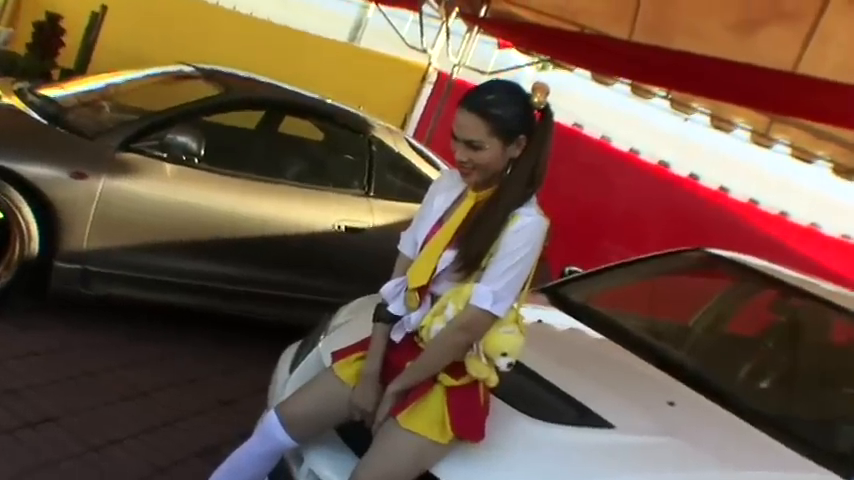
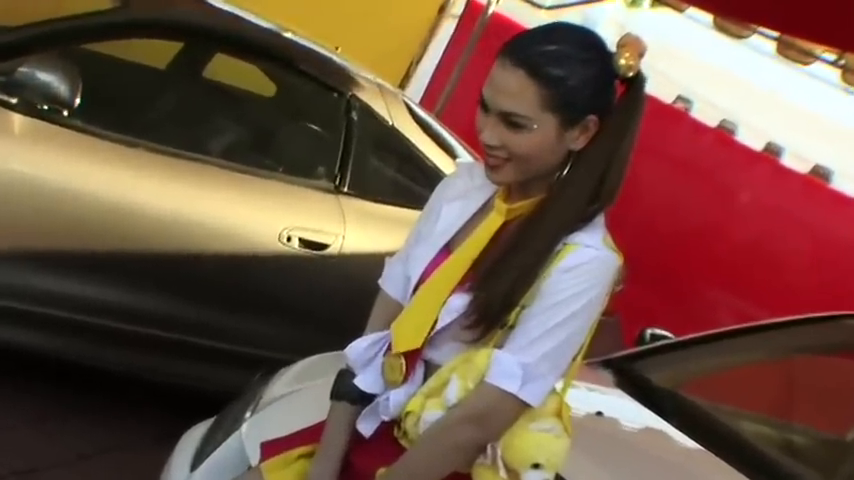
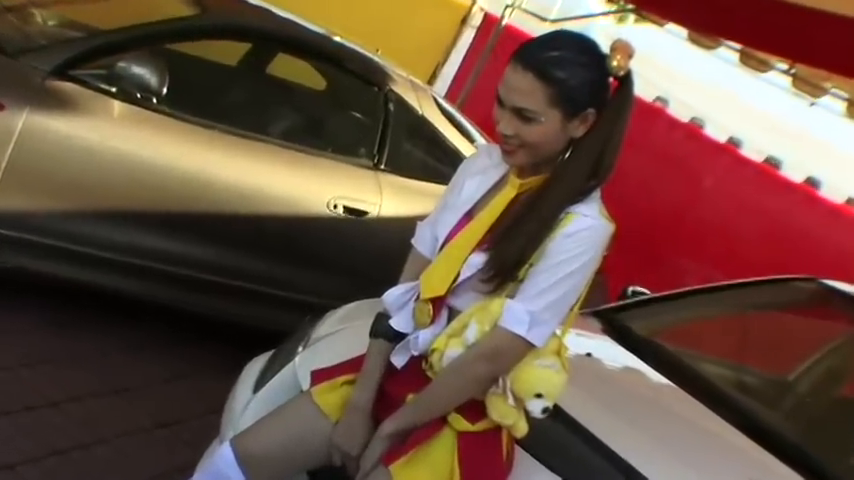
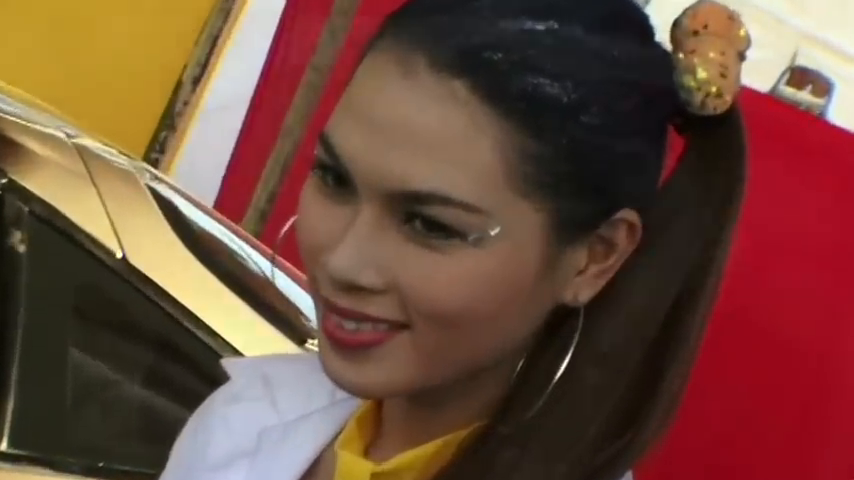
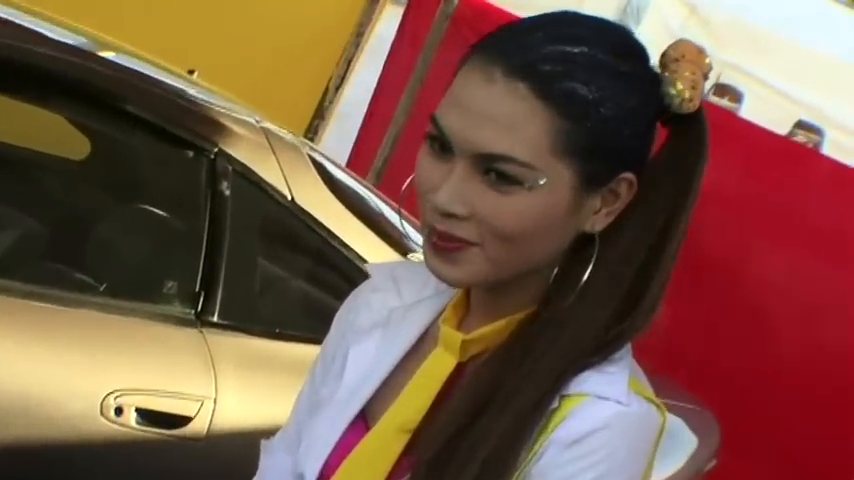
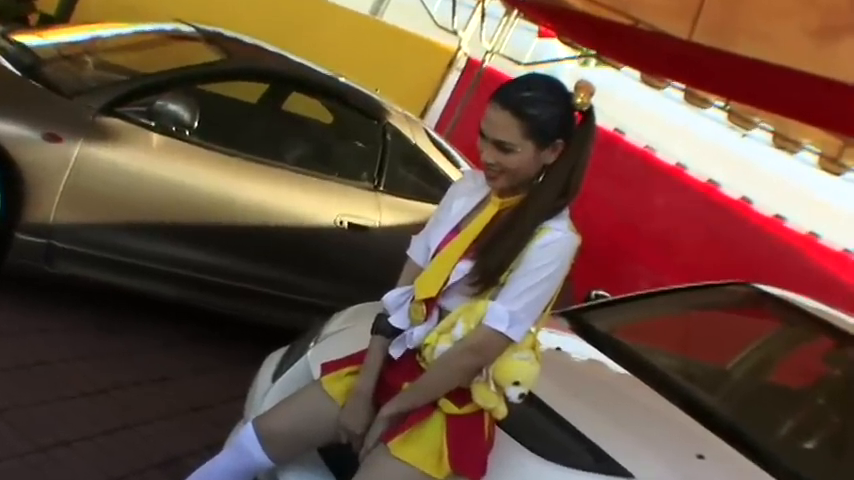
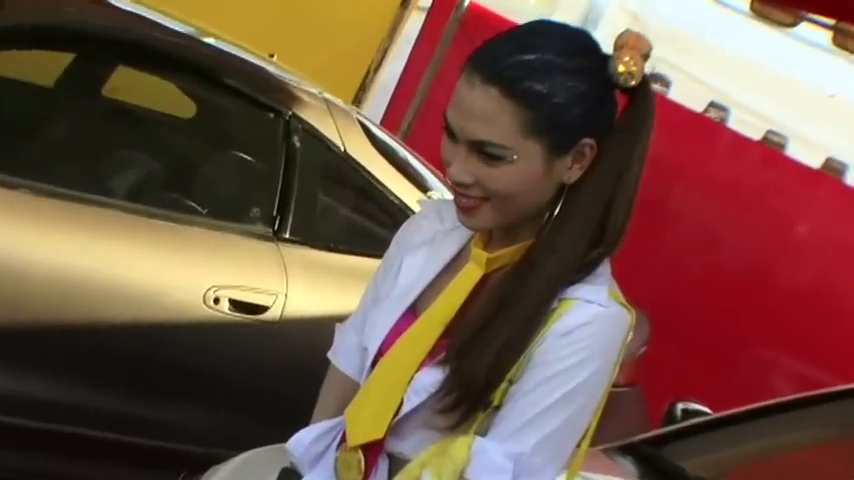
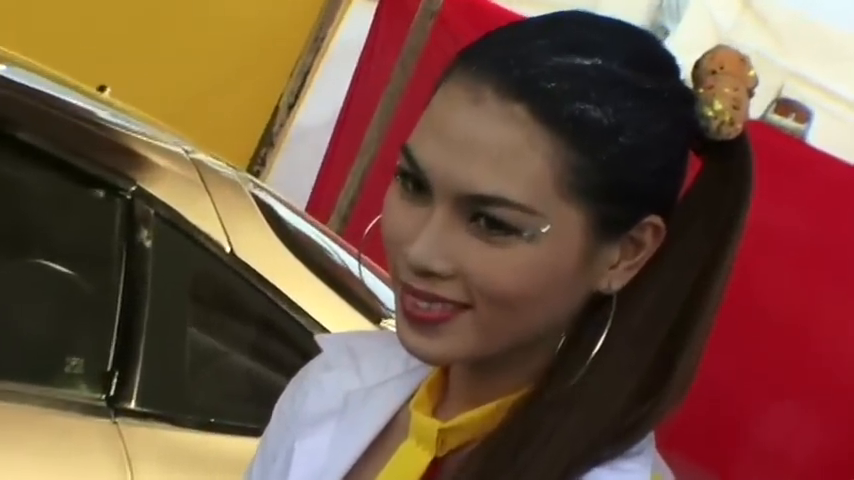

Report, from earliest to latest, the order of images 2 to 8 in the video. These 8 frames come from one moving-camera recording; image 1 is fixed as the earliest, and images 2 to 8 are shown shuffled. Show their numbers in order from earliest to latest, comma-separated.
6, 3, 2, 7, 5, 8, 4
